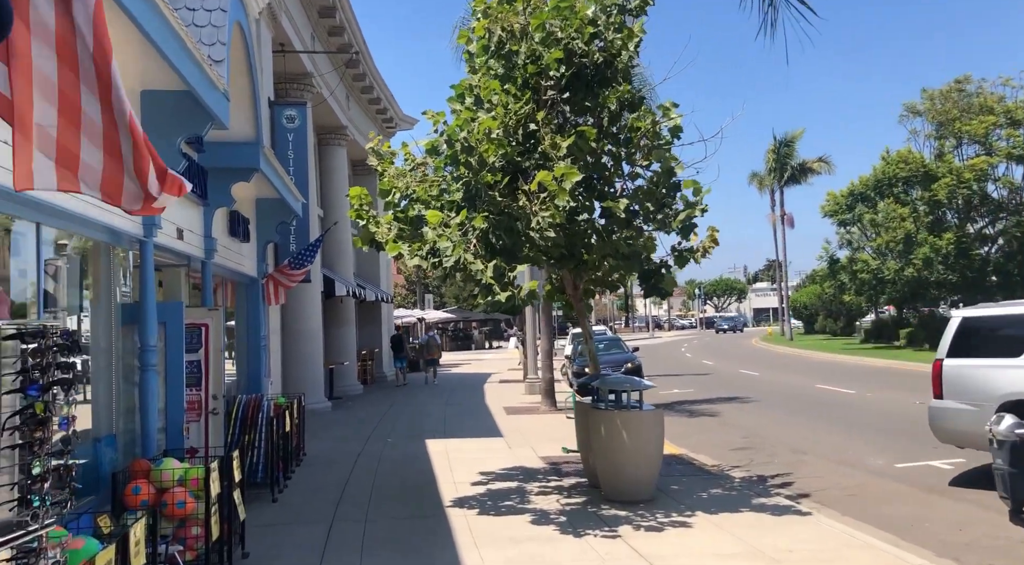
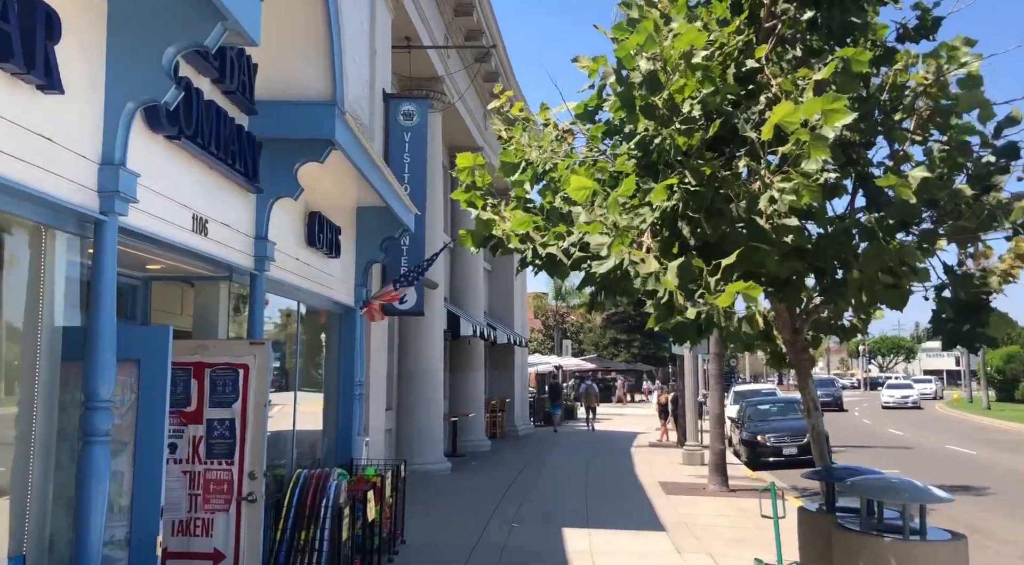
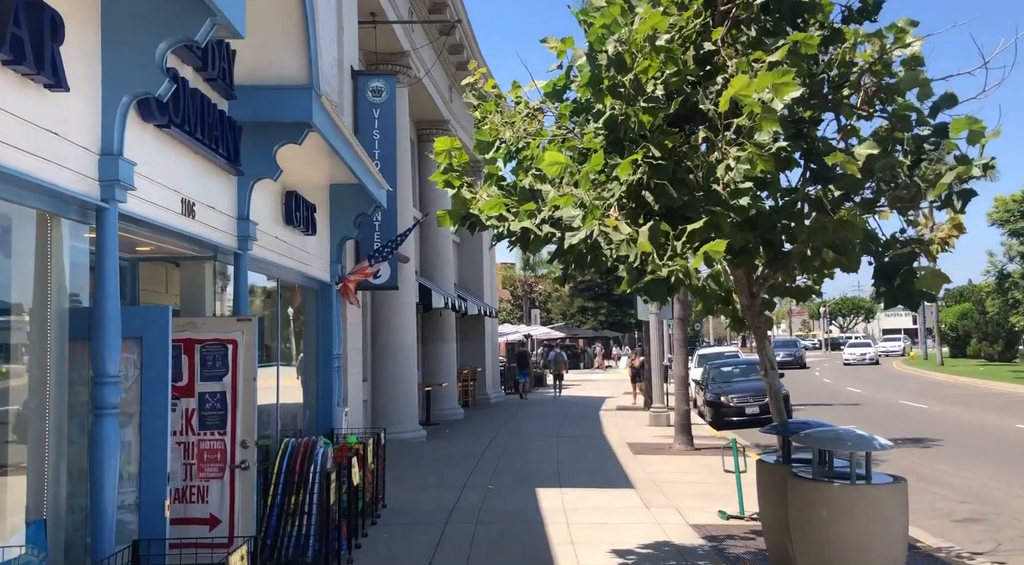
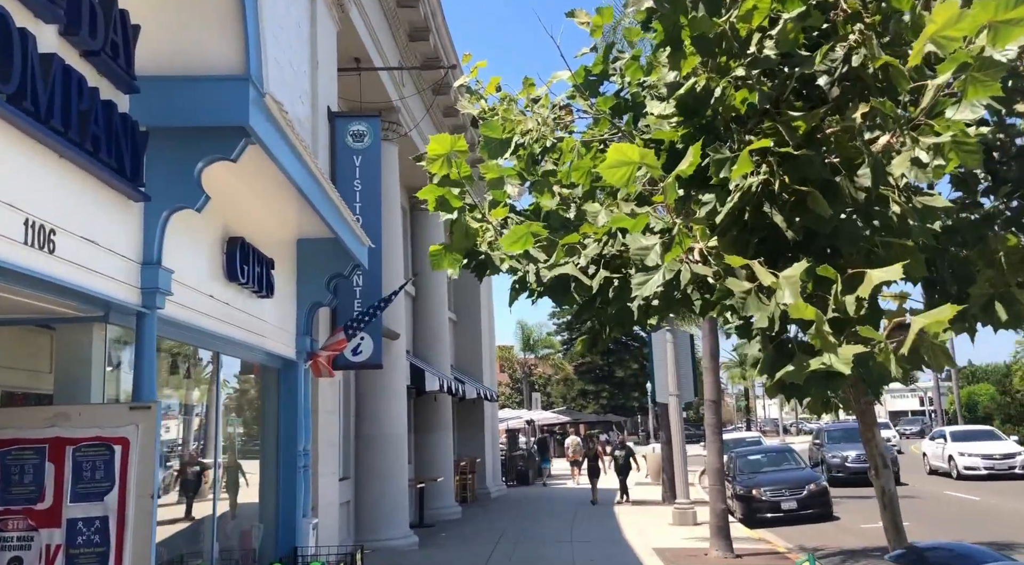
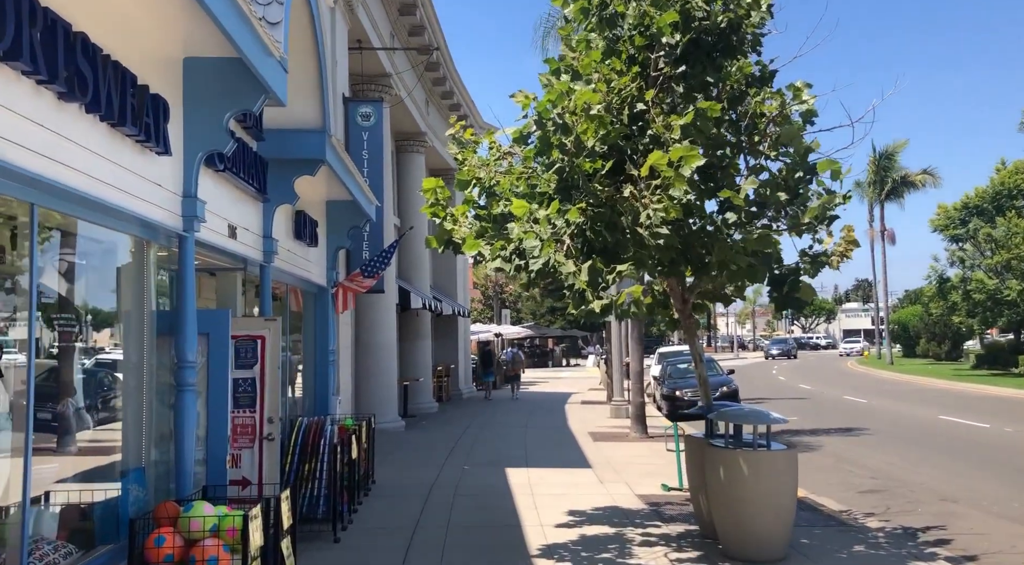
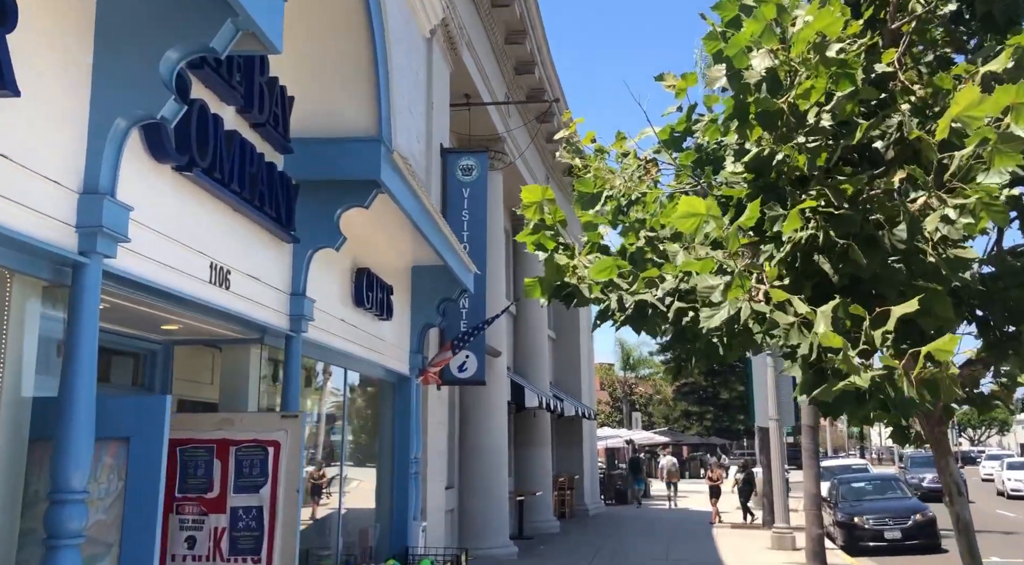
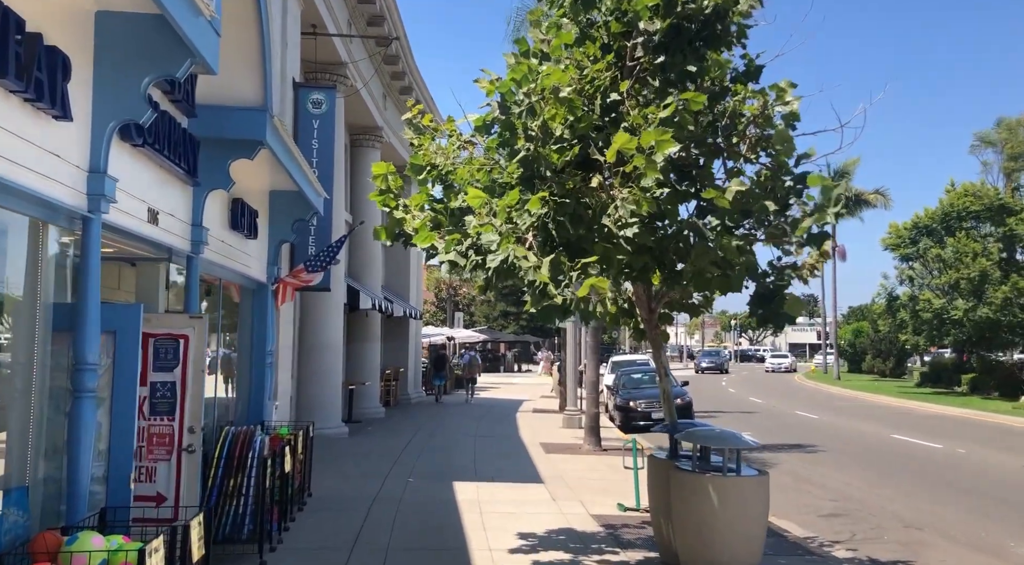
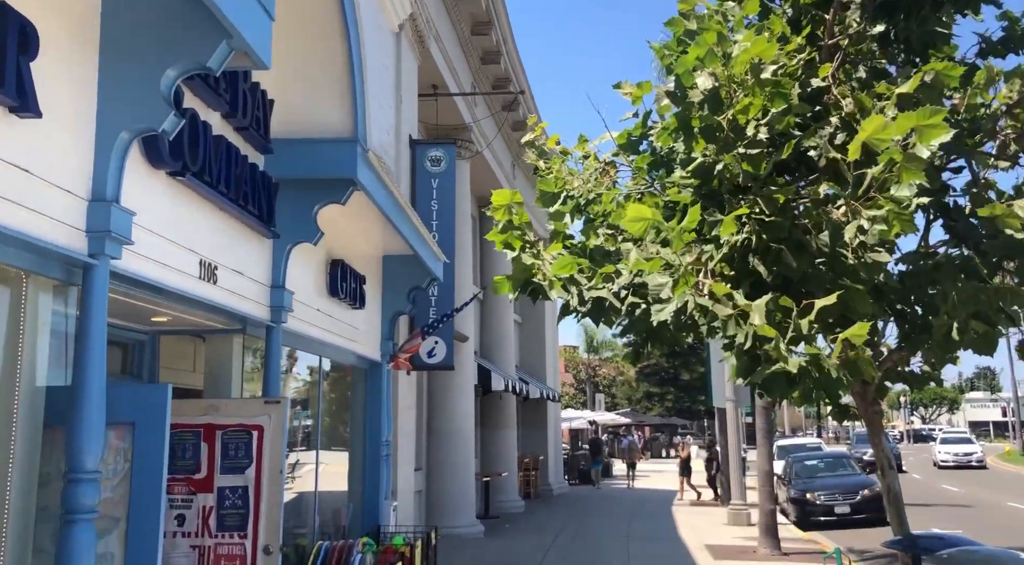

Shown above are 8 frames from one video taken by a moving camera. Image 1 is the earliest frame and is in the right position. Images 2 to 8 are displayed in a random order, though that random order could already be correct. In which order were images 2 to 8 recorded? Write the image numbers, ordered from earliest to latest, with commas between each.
5, 7, 3, 2, 8, 6, 4
